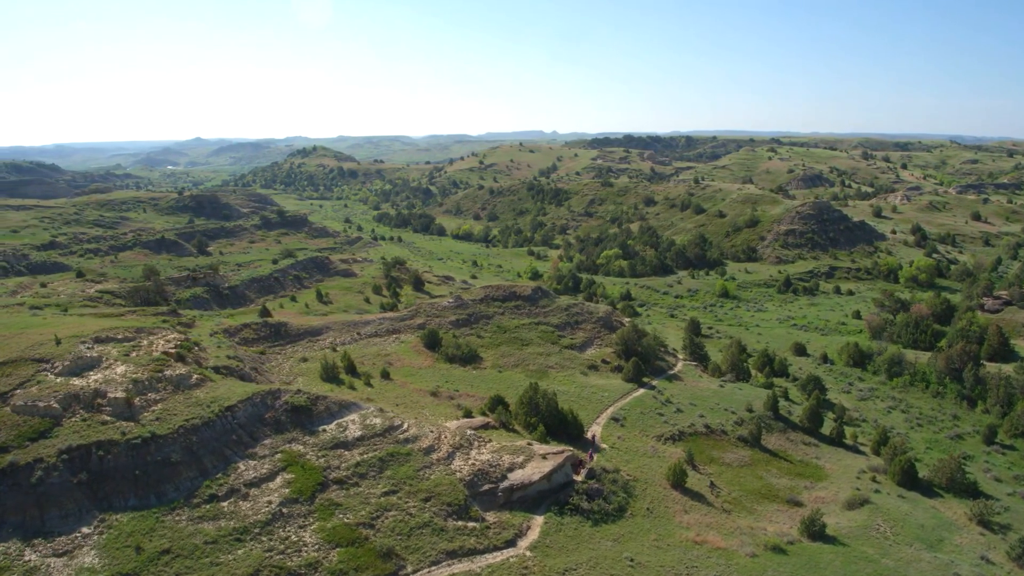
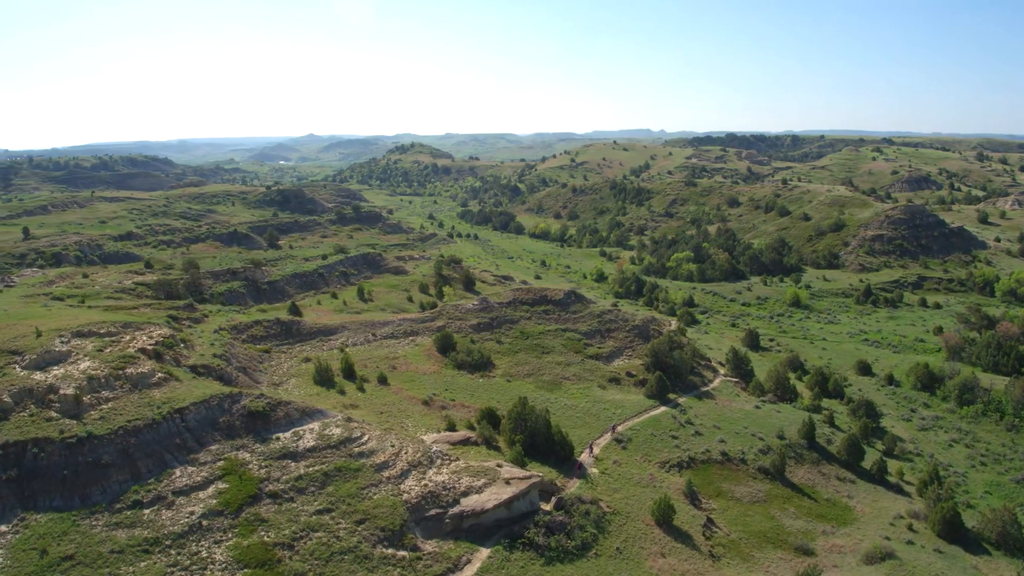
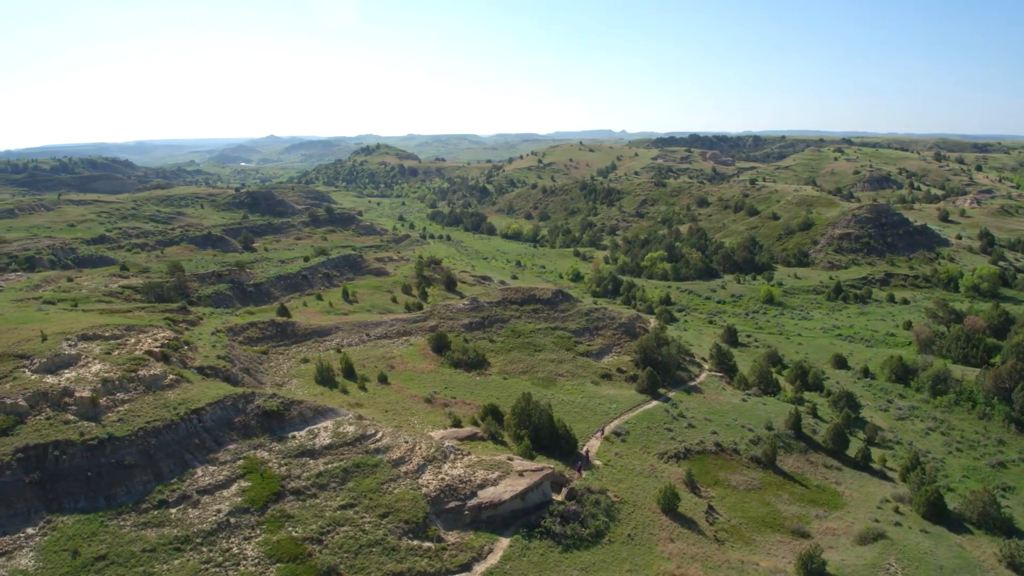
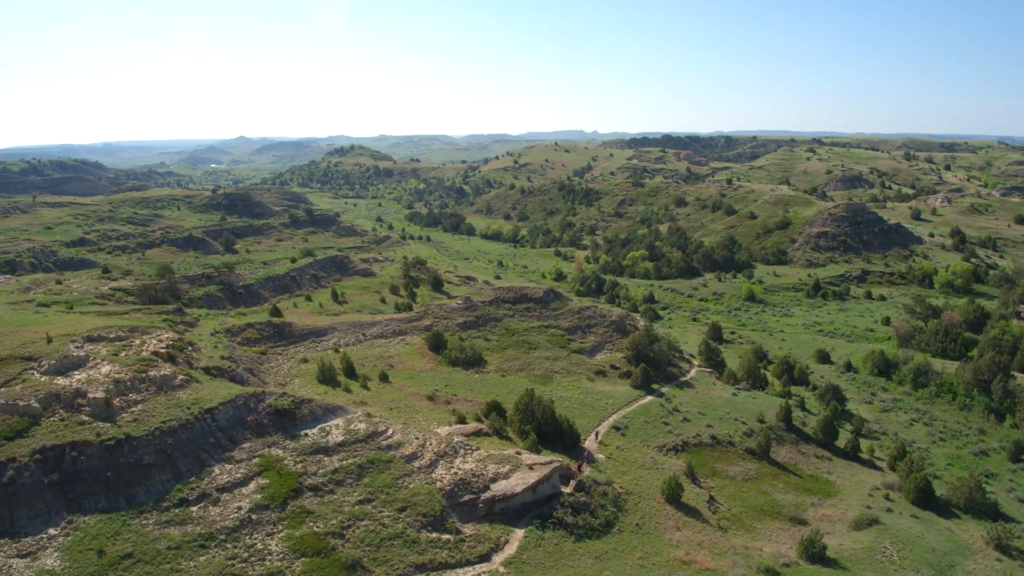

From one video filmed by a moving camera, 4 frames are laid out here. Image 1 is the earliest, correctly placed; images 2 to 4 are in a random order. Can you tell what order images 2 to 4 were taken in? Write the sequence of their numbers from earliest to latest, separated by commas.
4, 3, 2
